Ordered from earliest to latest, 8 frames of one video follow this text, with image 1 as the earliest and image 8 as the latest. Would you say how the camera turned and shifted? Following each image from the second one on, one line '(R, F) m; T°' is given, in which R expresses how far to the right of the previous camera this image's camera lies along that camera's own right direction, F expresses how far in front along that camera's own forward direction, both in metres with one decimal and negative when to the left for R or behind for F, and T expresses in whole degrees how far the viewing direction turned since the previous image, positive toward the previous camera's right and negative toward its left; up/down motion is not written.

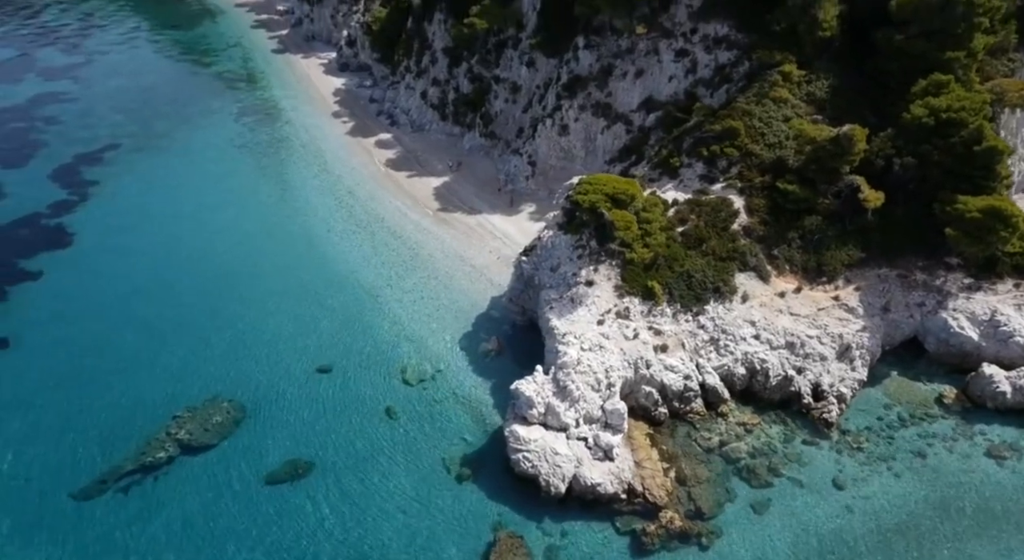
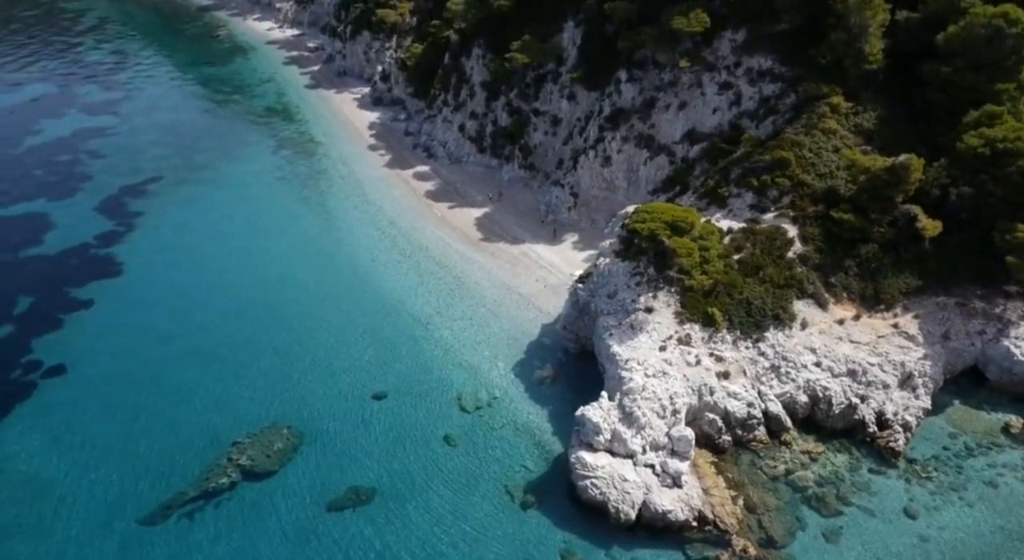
(-2.1, -0.2) m; -1°
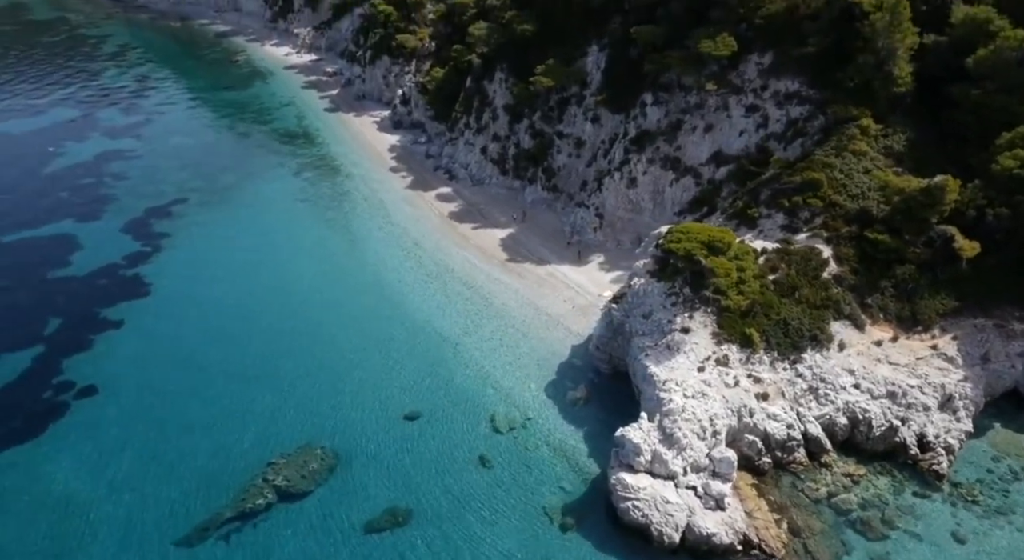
(-1.3, 0.0) m; 0°
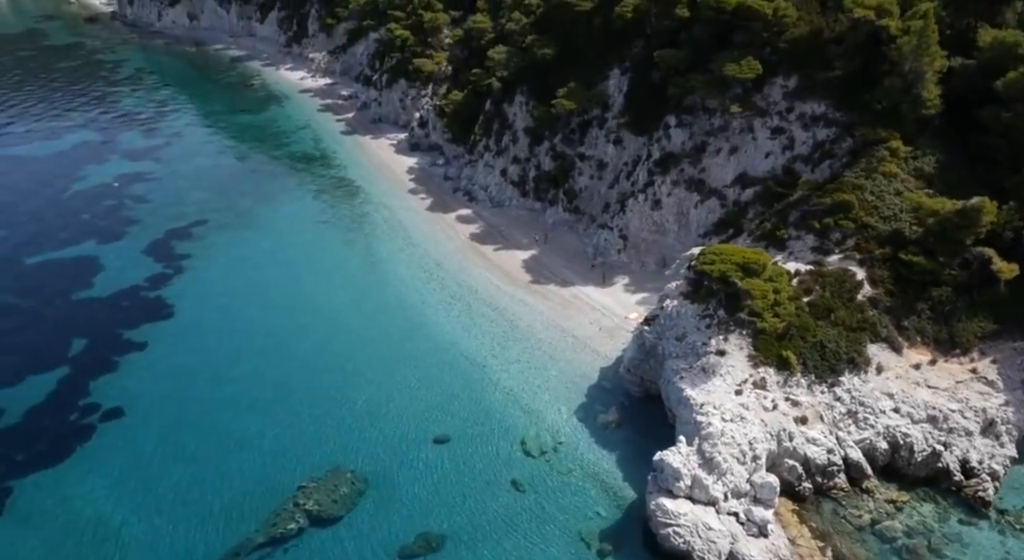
(-1.2, +0.1) m; 0°
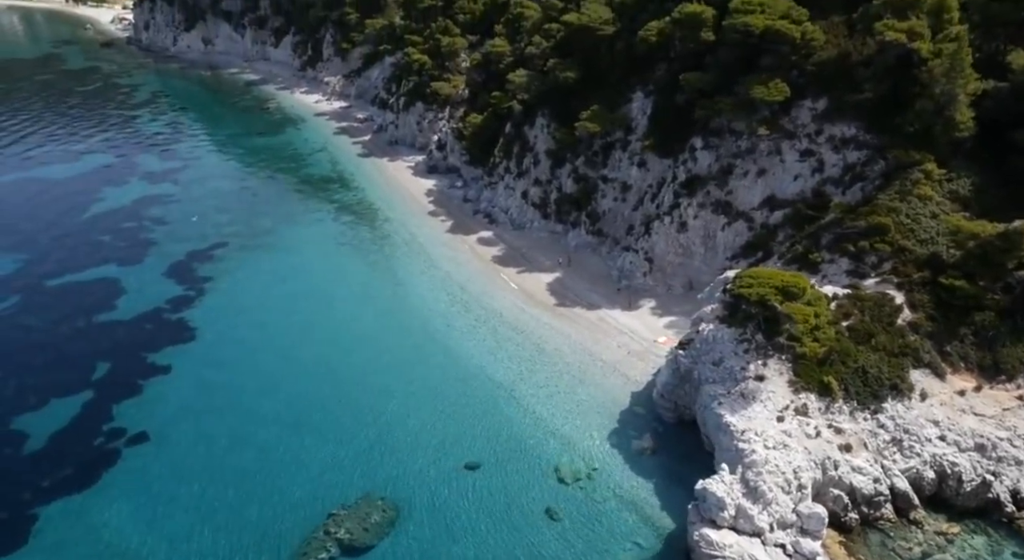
(-1.2, +0.3) m; 0°
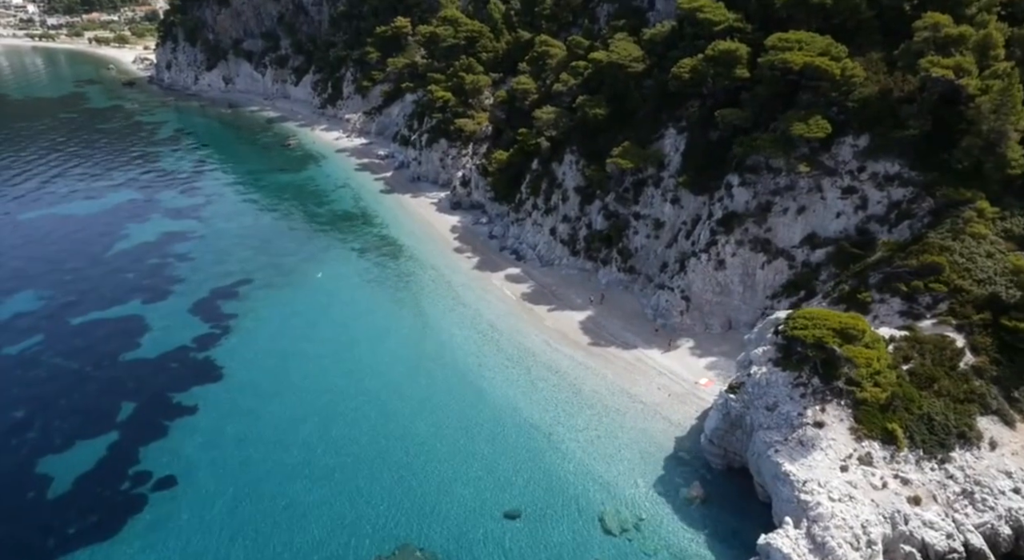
(-1.4, +0.8) m; -1°
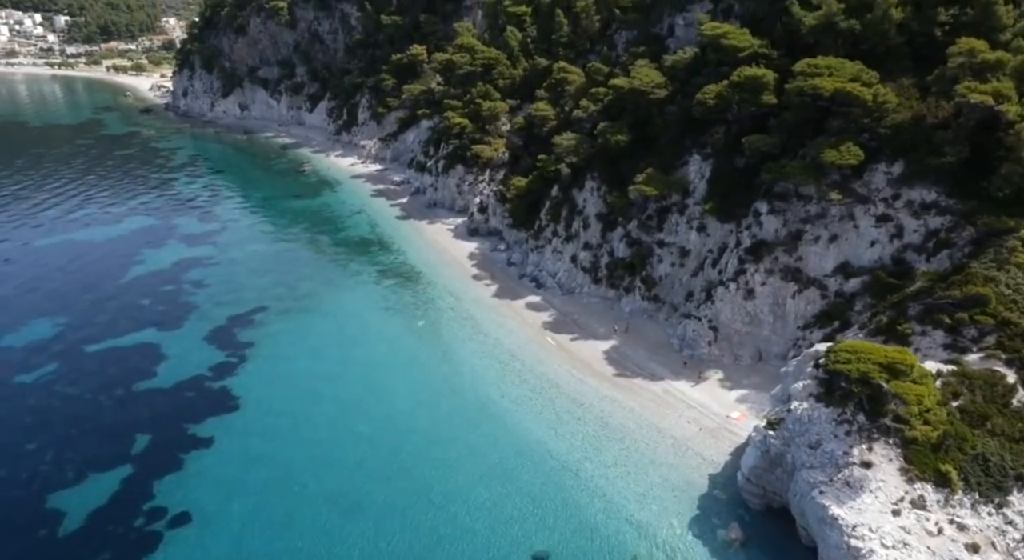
(-0.8, +0.8) m; -1°
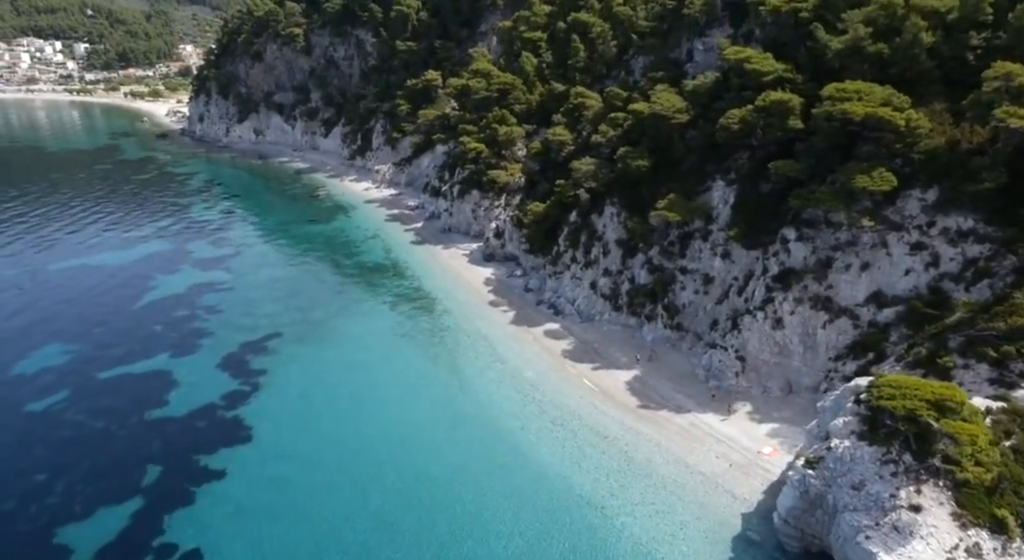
(-0.6, +0.8) m; -1°
